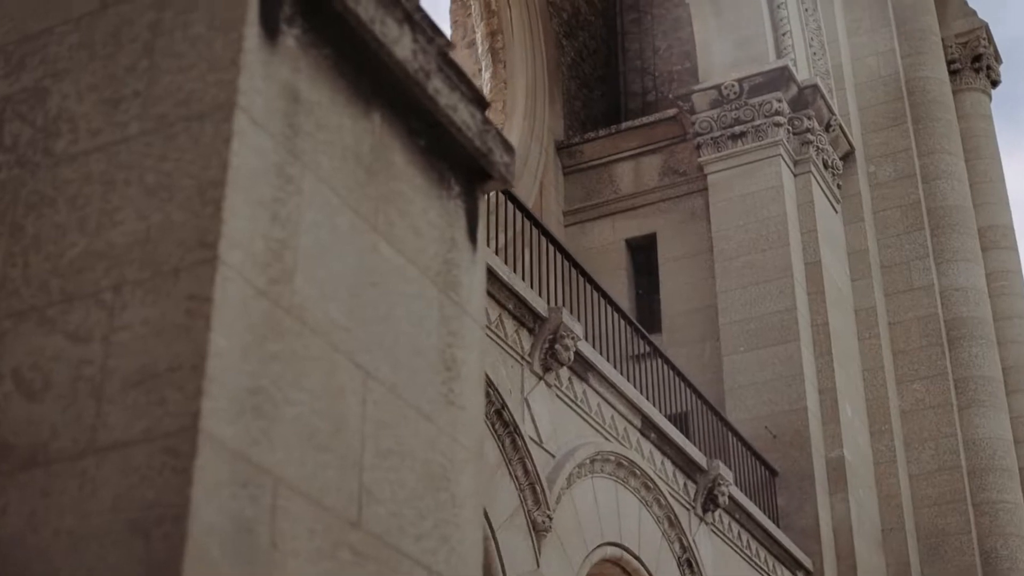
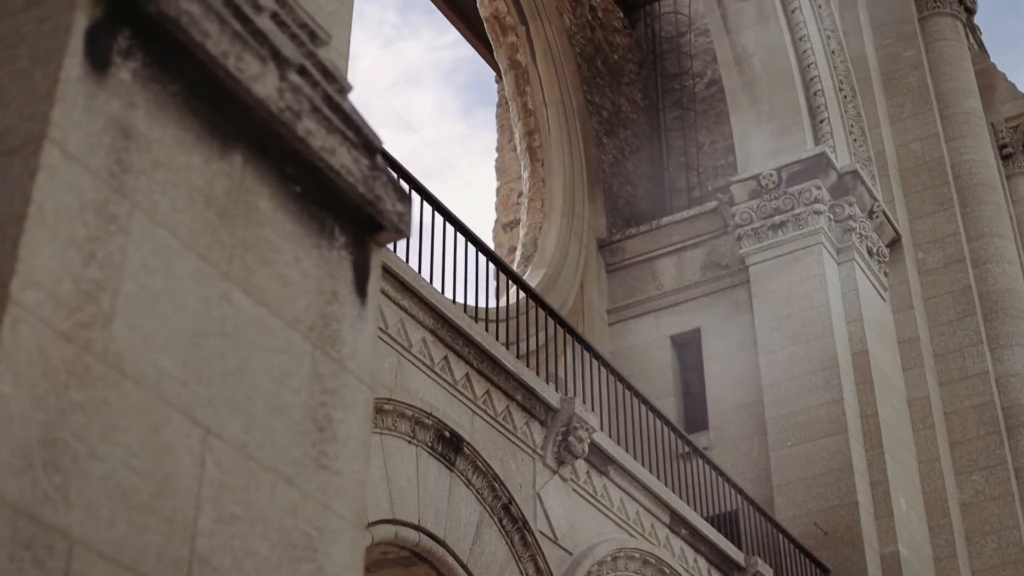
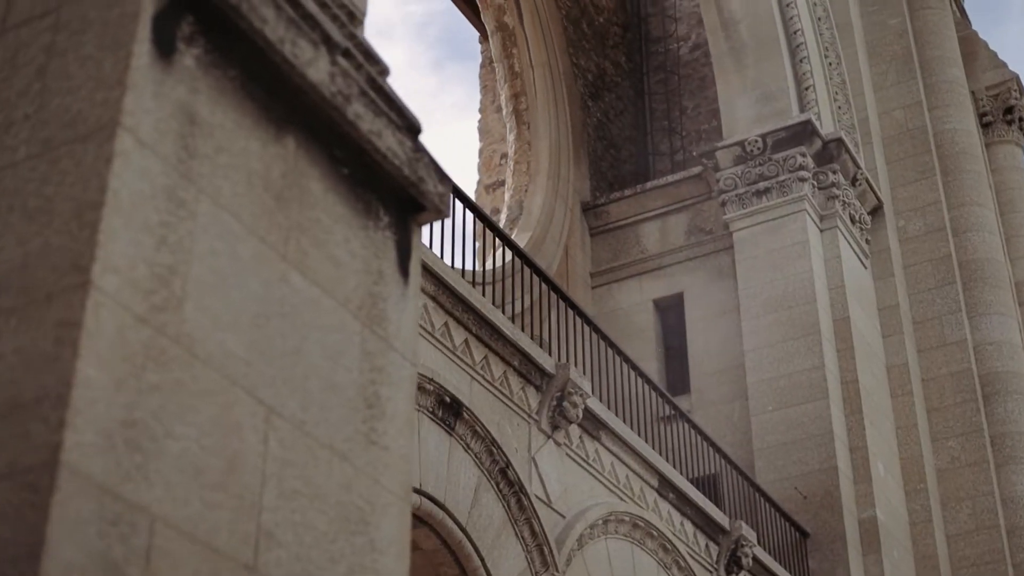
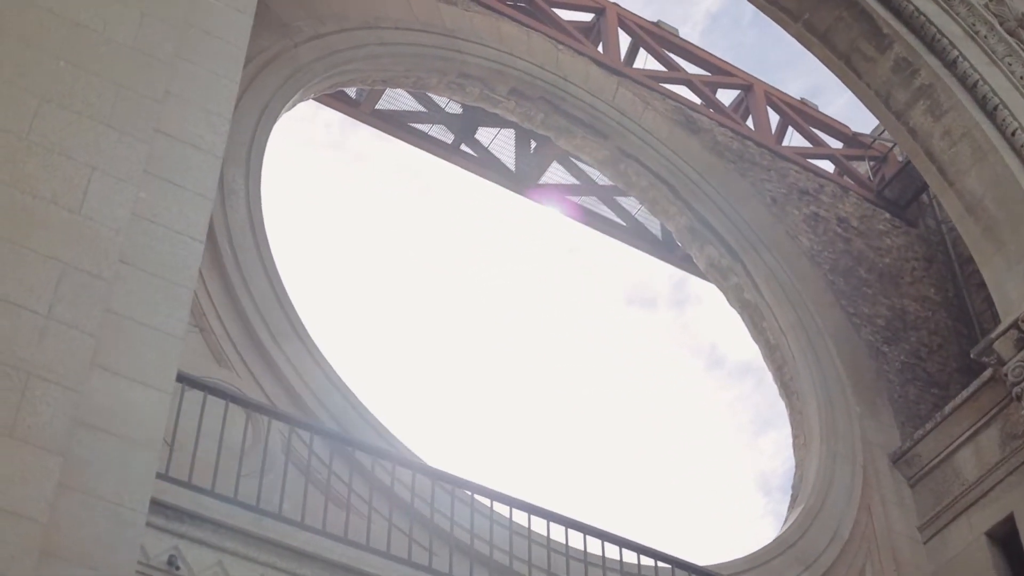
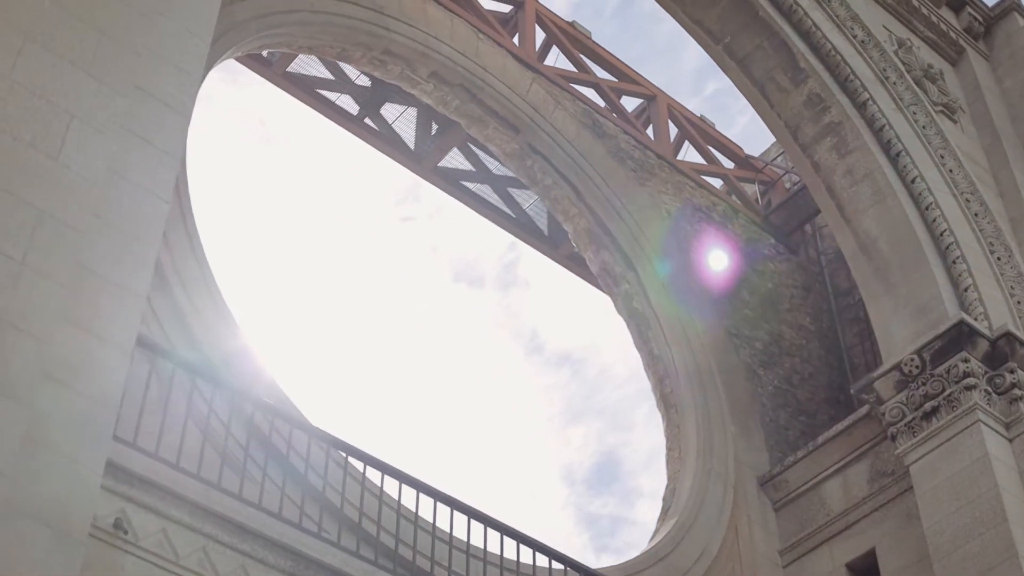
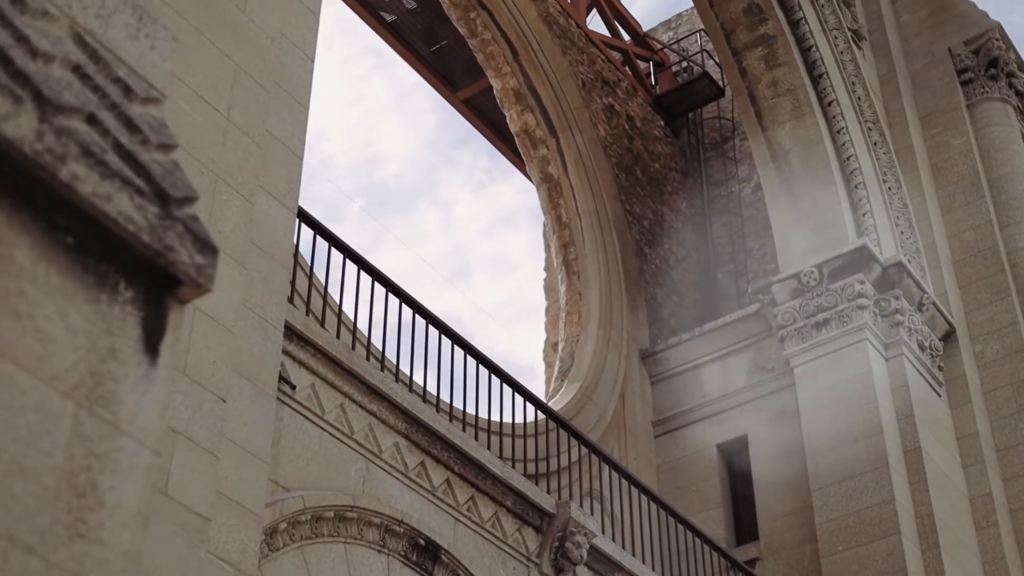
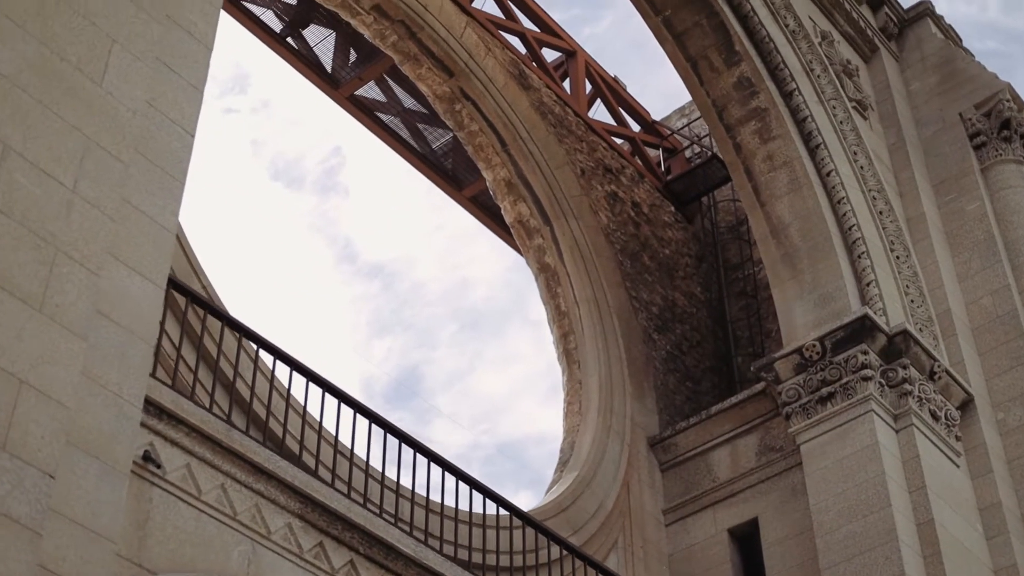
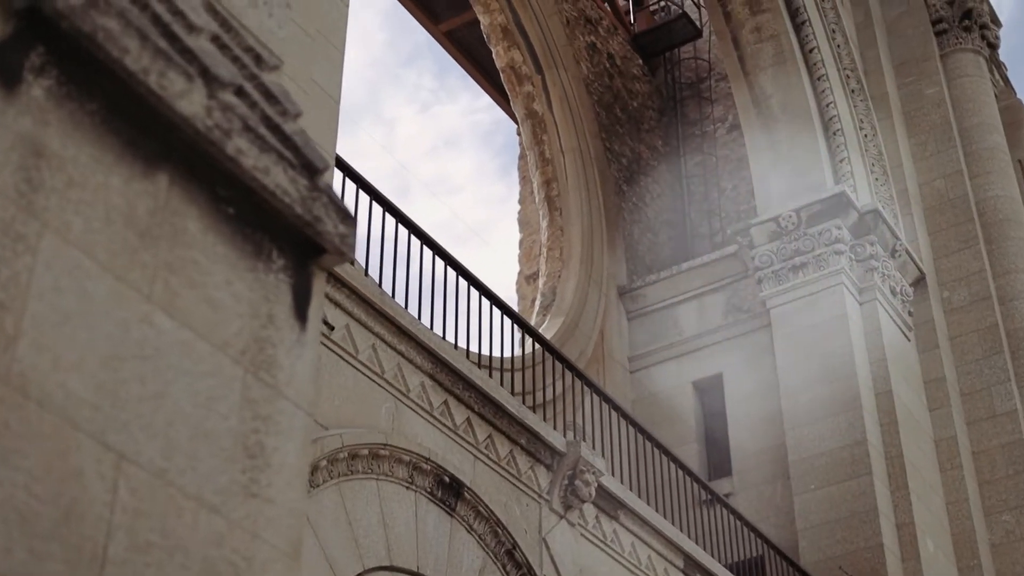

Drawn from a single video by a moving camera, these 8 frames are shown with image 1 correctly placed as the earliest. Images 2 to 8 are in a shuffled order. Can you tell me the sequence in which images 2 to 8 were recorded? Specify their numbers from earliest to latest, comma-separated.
3, 2, 8, 6, 7, 5, 4
